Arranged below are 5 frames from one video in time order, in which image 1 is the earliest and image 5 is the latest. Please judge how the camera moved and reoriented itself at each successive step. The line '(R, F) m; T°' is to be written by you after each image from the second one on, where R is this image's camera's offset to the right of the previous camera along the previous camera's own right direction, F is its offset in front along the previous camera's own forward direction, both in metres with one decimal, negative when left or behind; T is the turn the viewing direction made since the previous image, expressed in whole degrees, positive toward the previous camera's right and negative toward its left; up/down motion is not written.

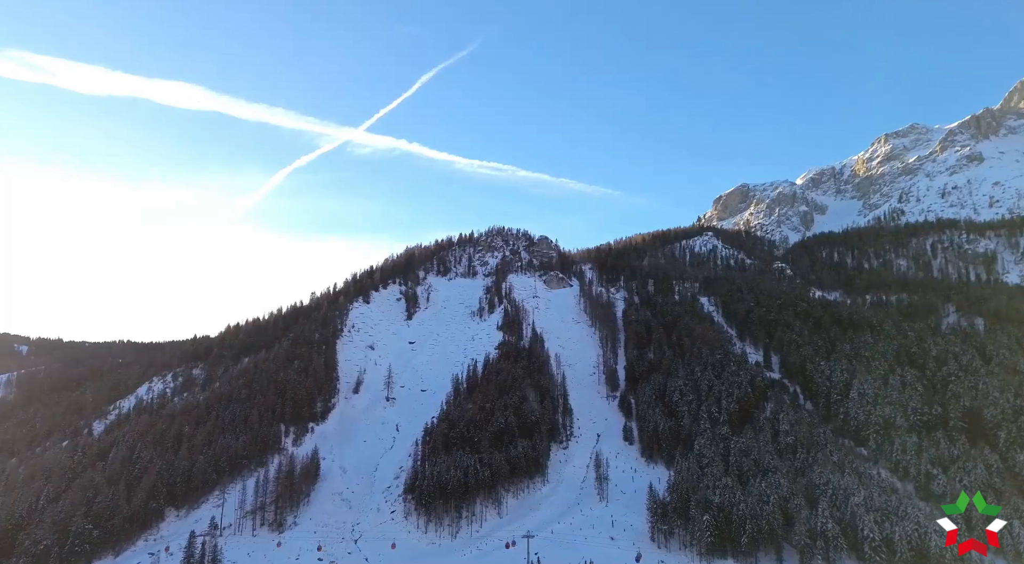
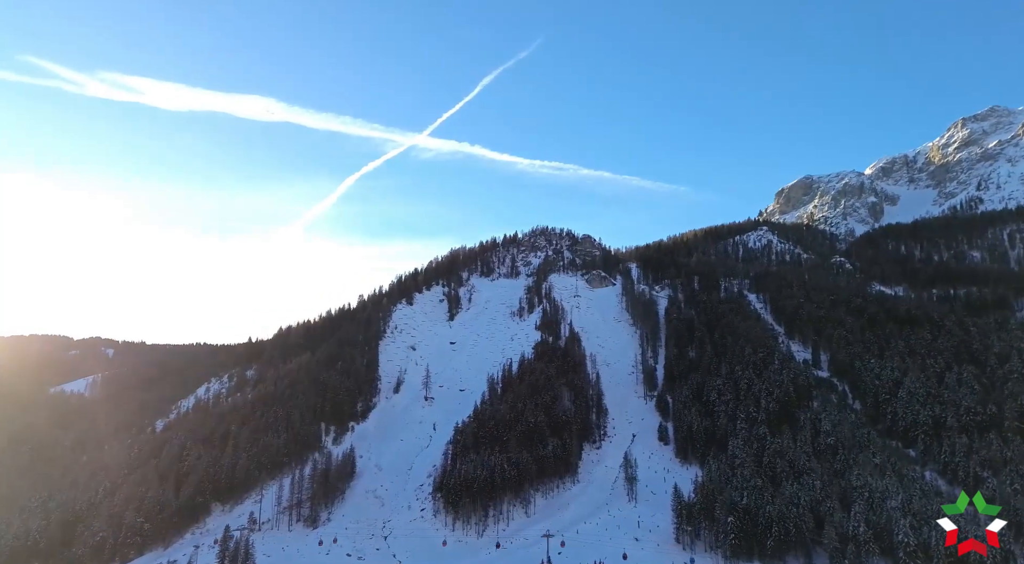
(+6.9, -0.9) m; -6°
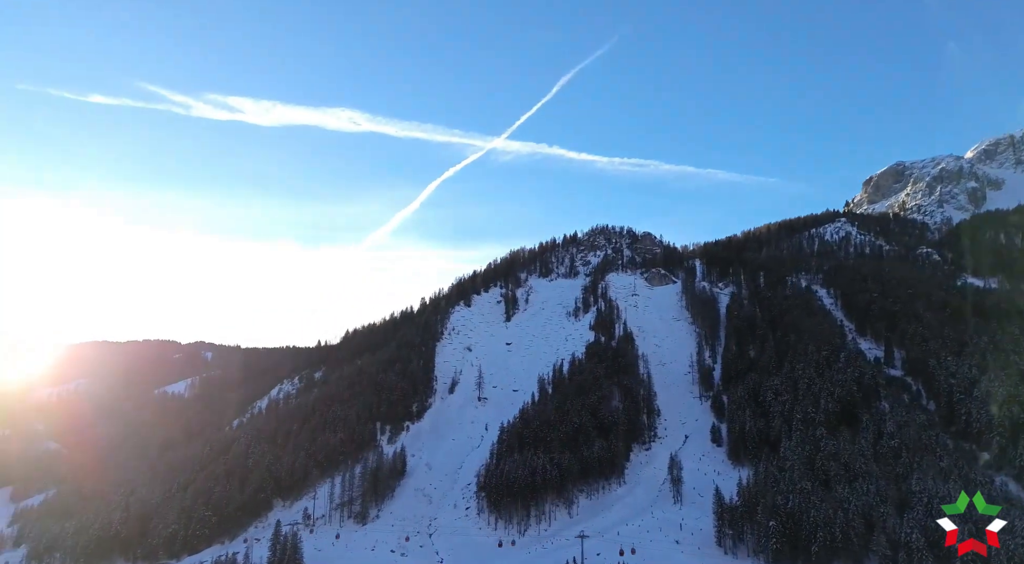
(+7.9, -0.5) m; -8°
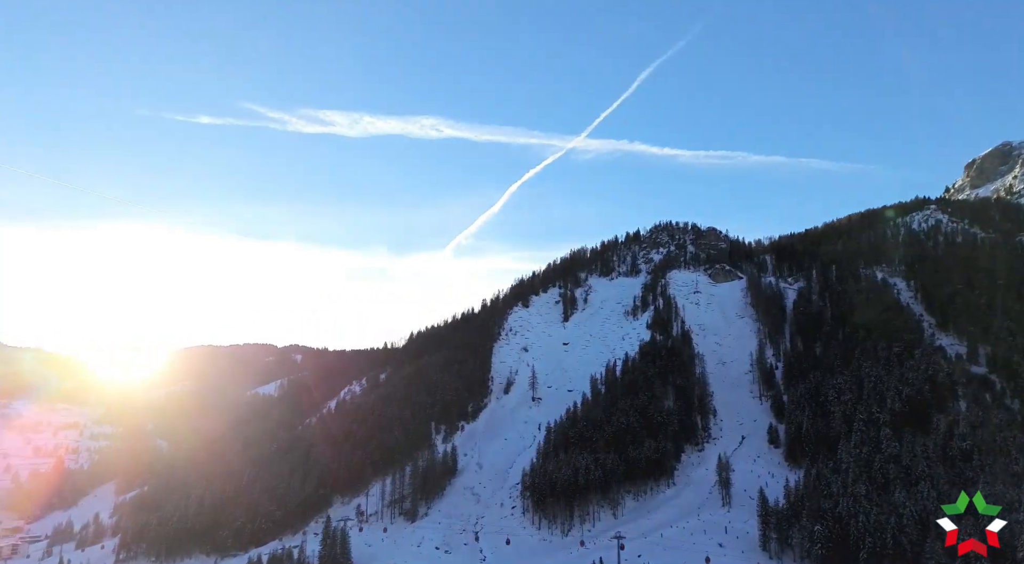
(+8.2, -0.1) m; -8°
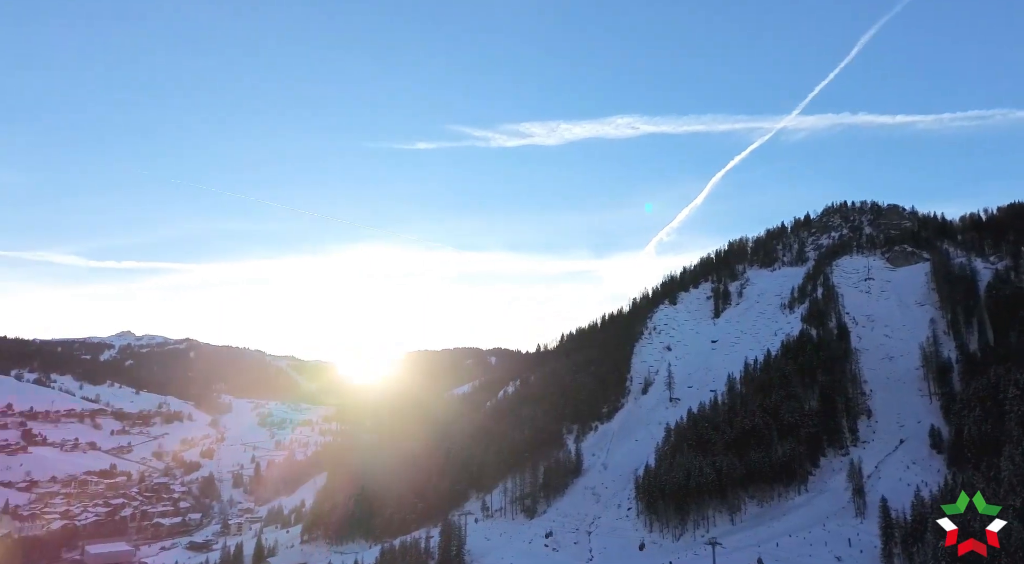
(+19.2, +3.3) m; -19°
